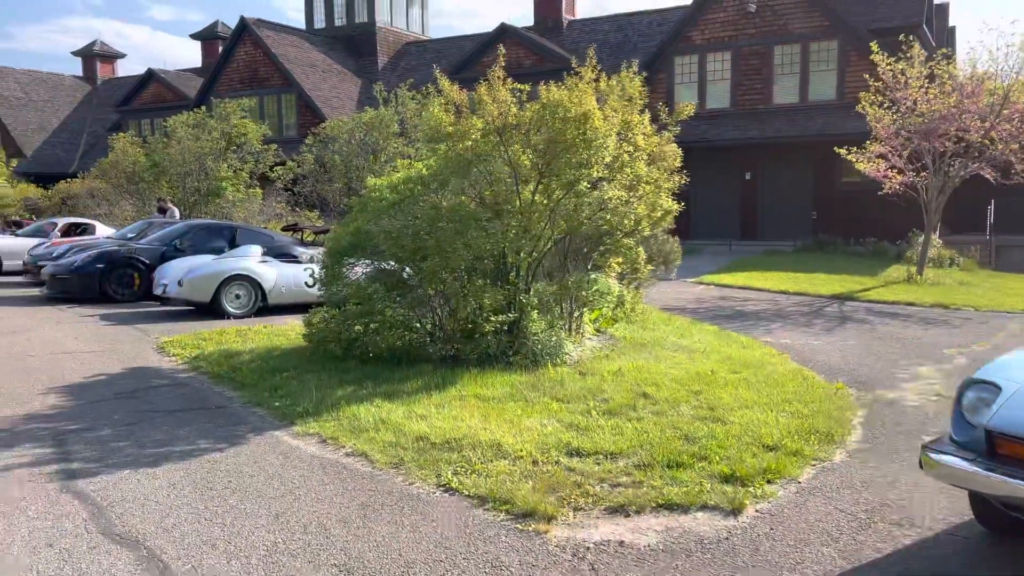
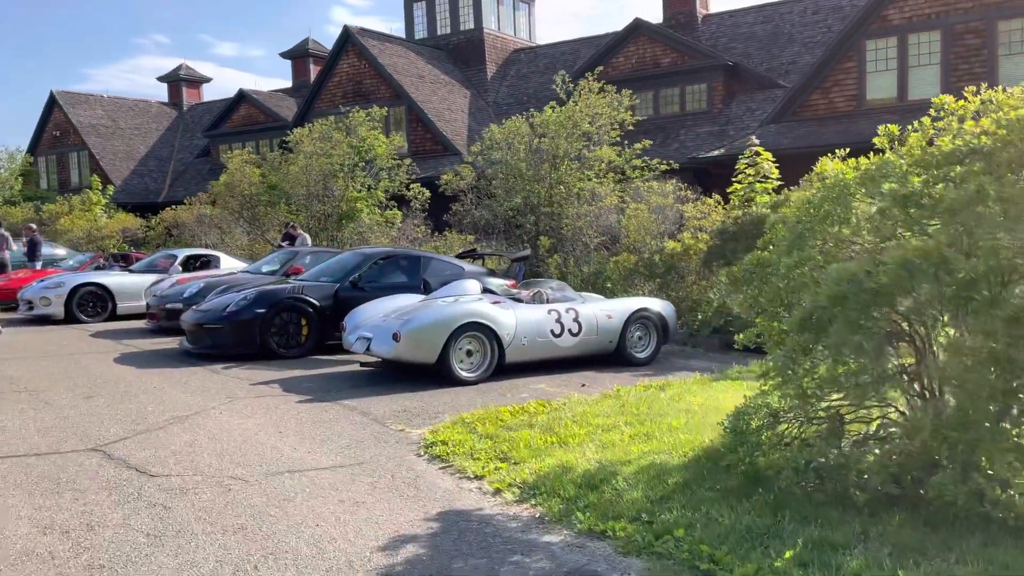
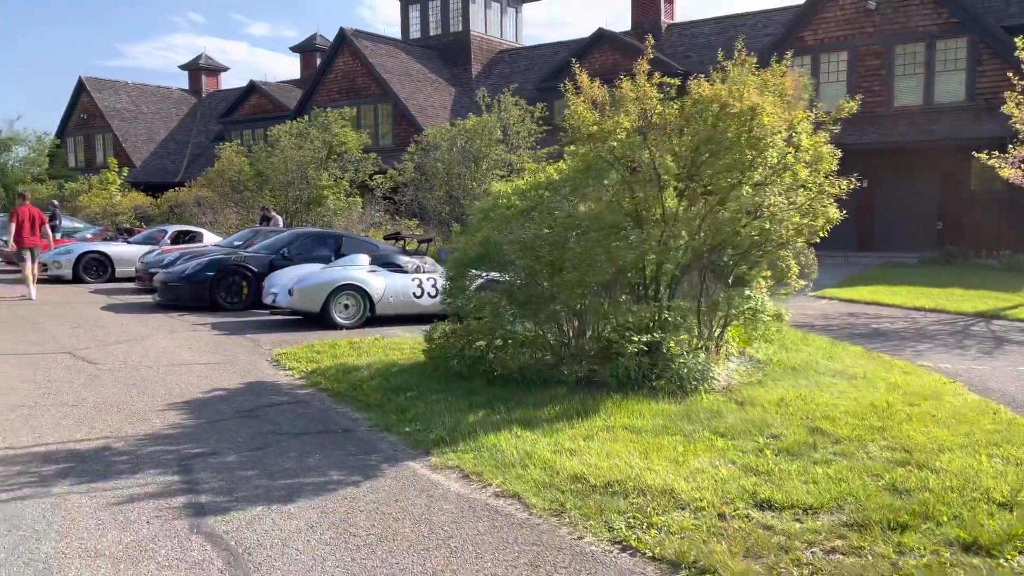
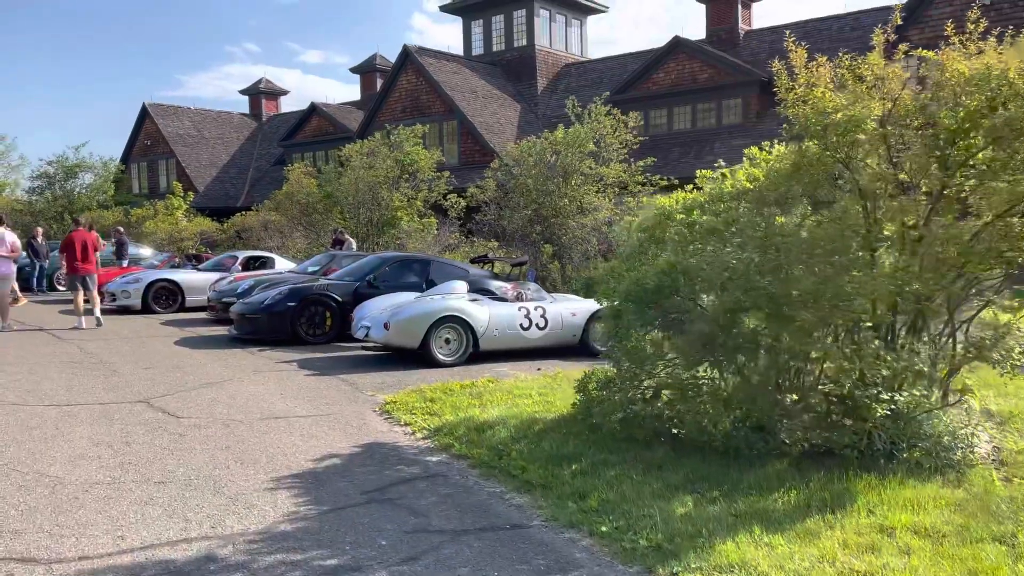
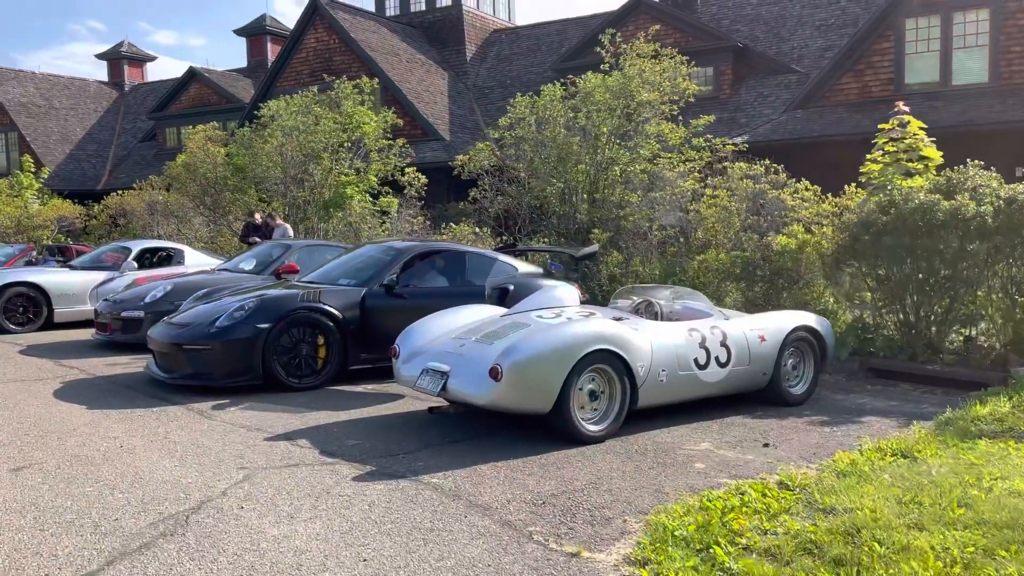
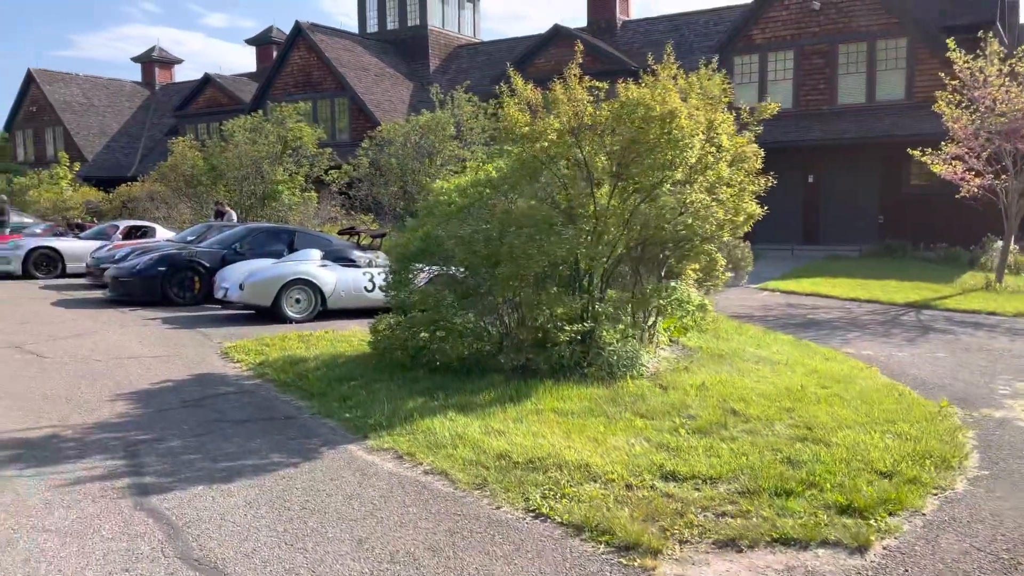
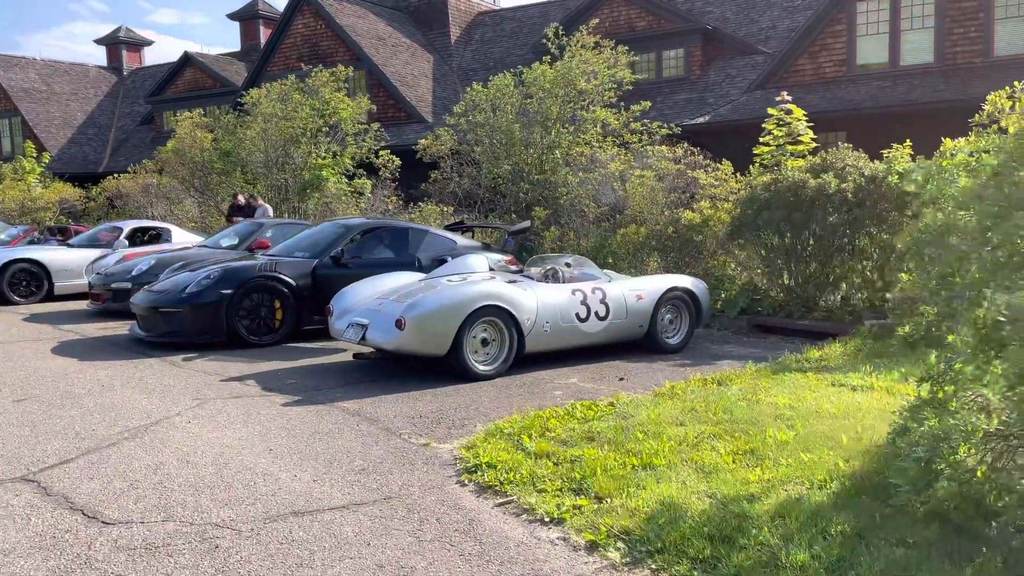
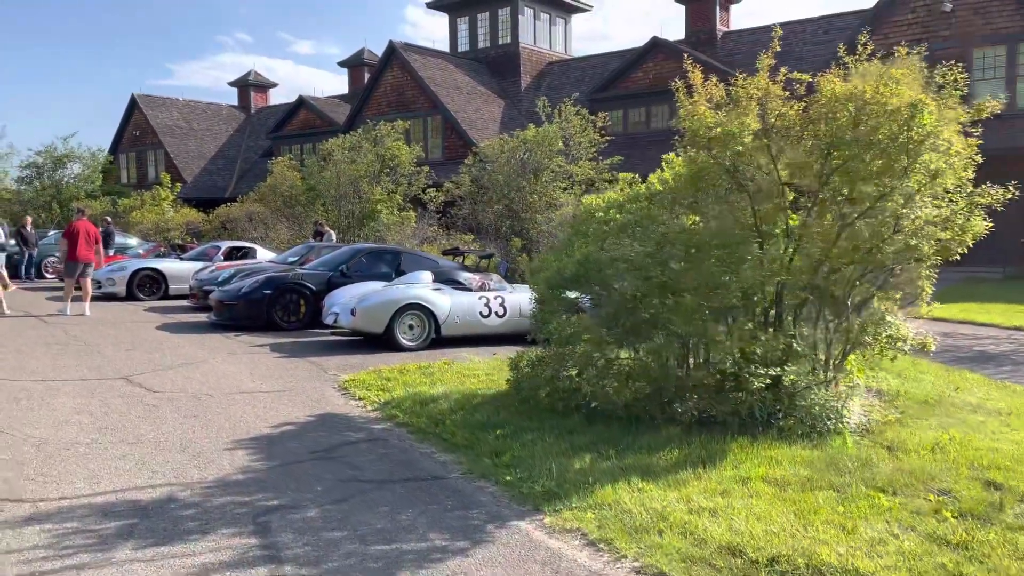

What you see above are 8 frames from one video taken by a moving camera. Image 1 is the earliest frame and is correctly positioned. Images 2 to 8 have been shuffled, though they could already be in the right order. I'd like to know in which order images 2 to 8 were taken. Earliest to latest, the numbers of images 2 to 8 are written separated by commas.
6, 3, 8, 4, 2, 7, 5
